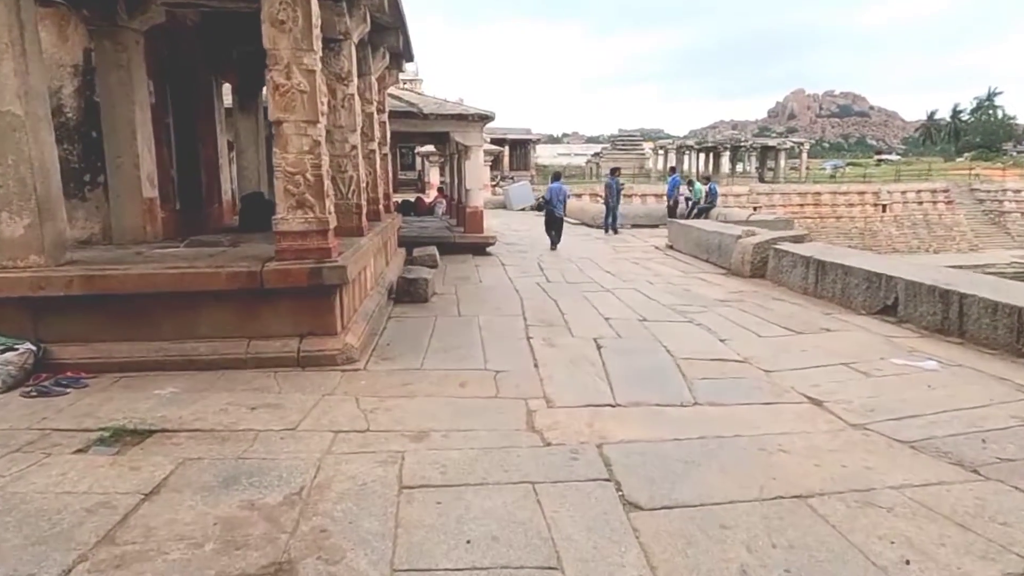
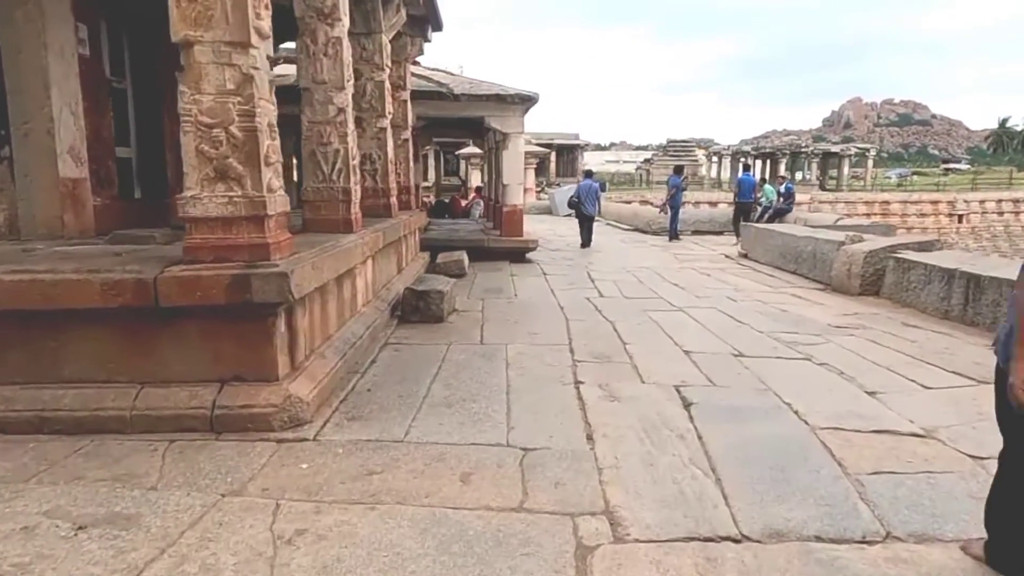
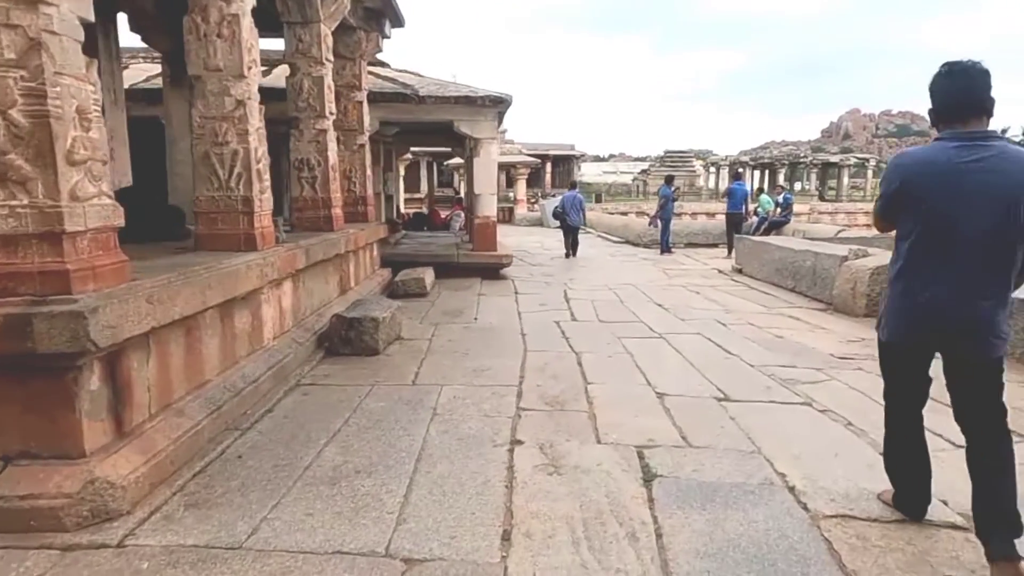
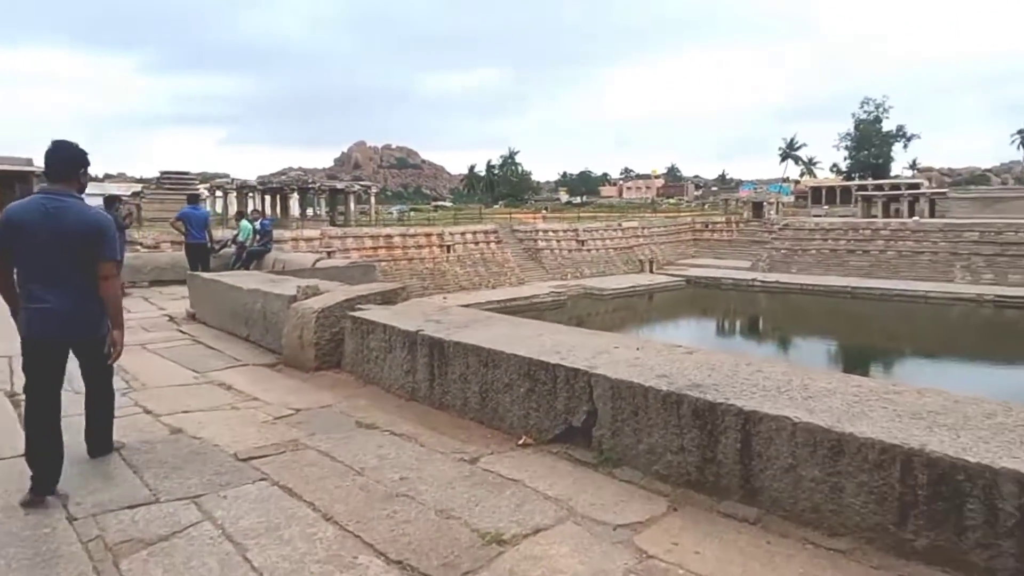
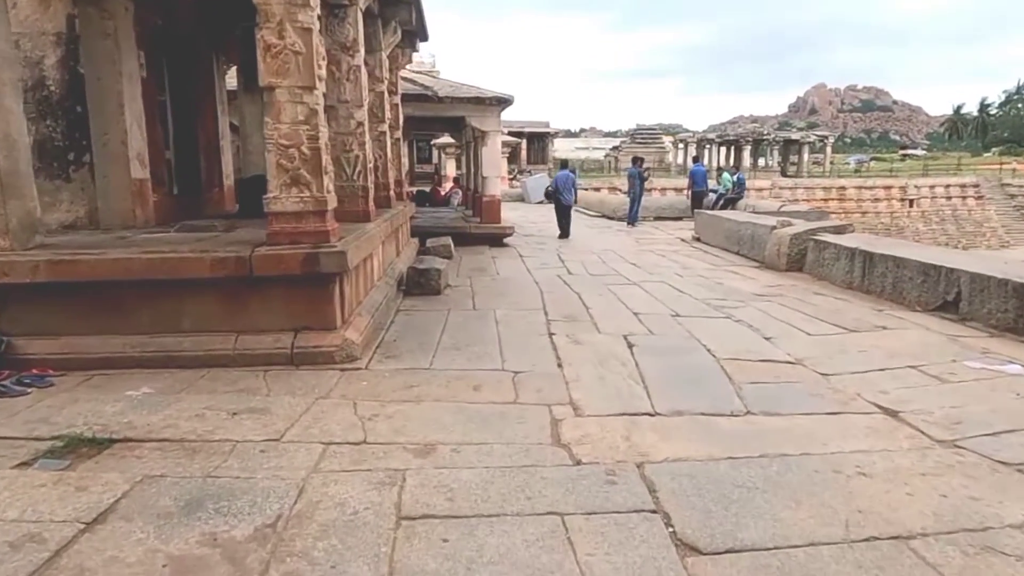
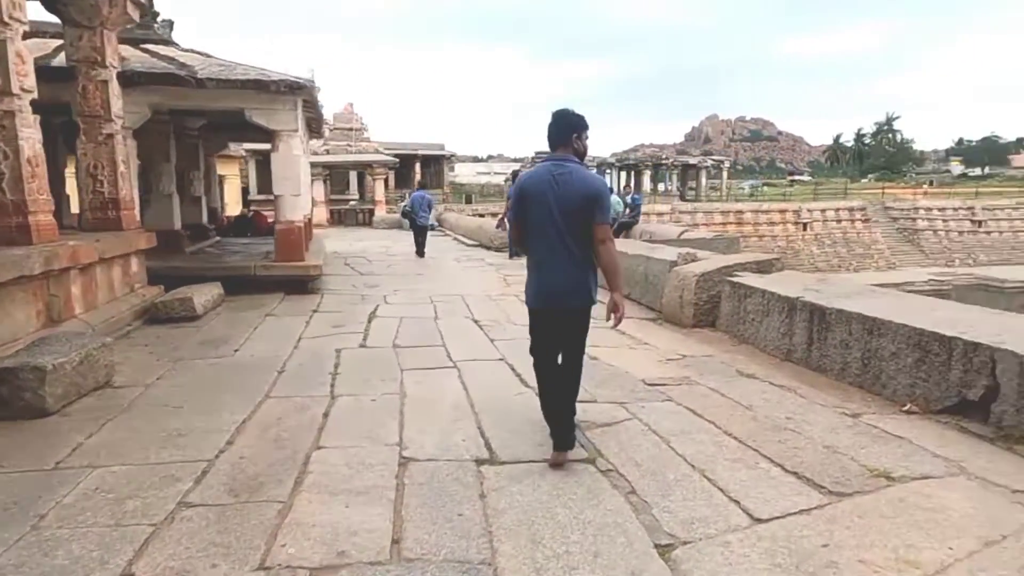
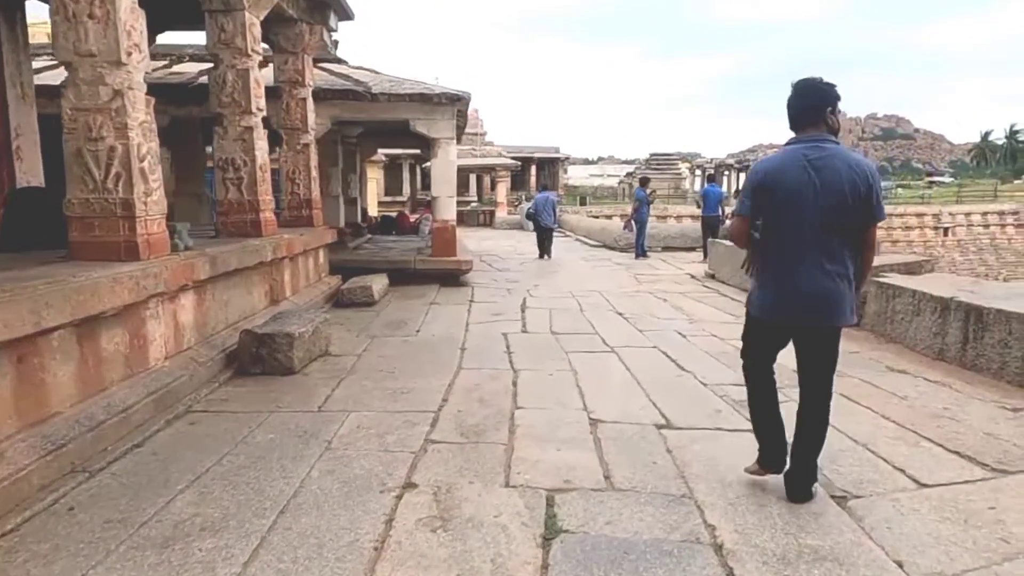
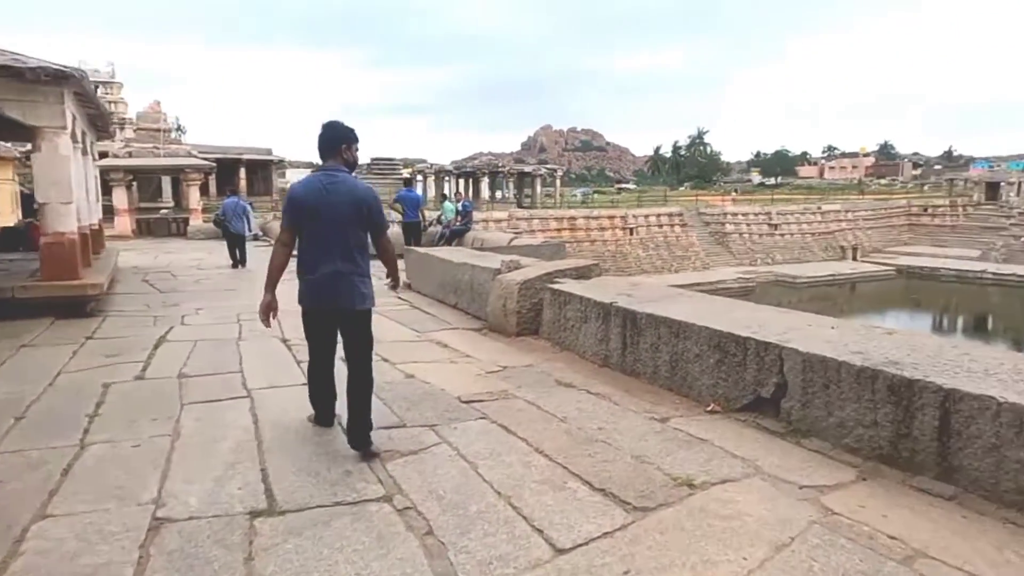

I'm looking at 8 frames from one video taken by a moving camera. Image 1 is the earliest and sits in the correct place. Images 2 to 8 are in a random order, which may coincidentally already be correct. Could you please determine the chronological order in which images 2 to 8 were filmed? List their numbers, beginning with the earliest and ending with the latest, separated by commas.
5, 2, 3, 7, 6, 8, 4
